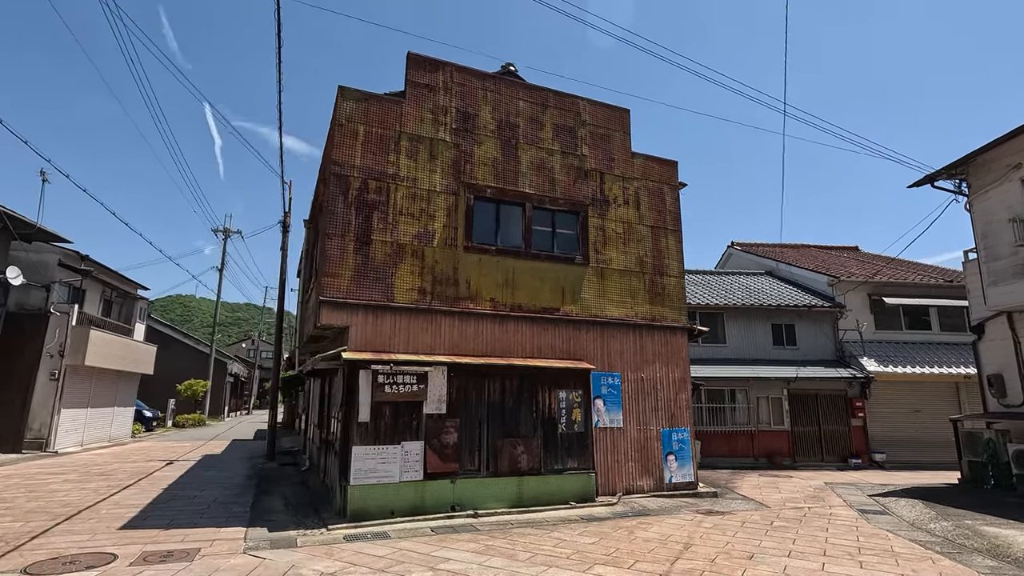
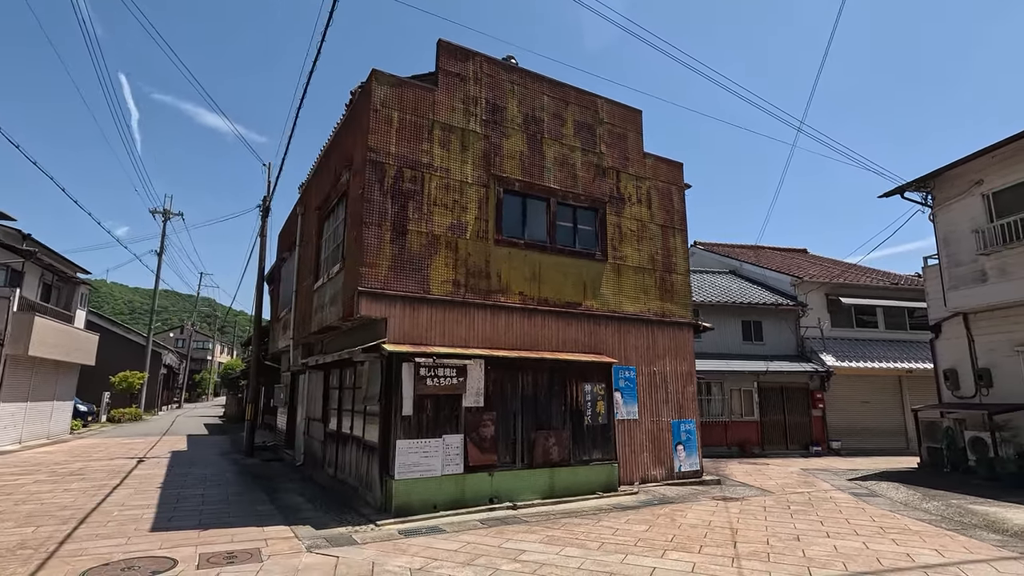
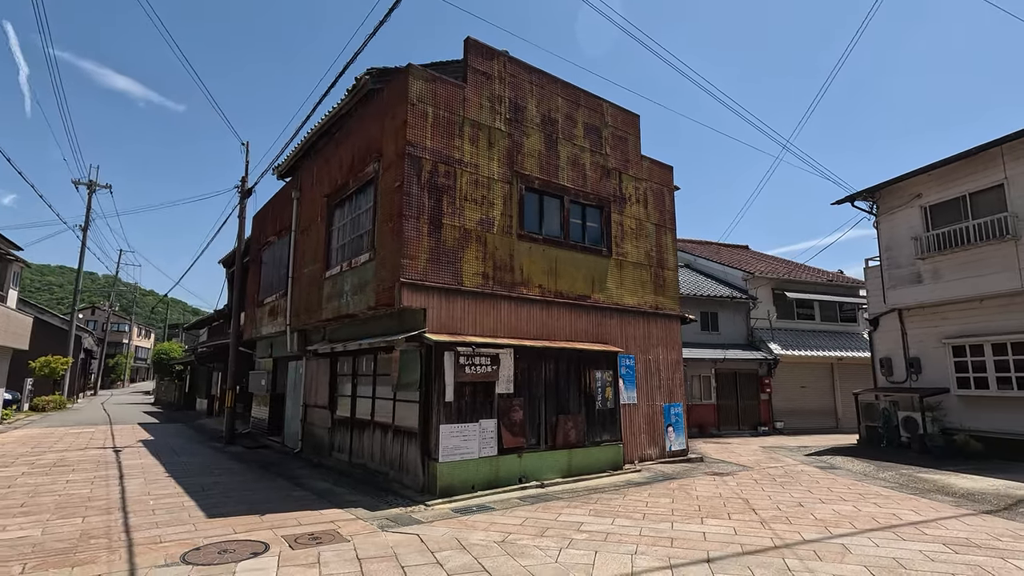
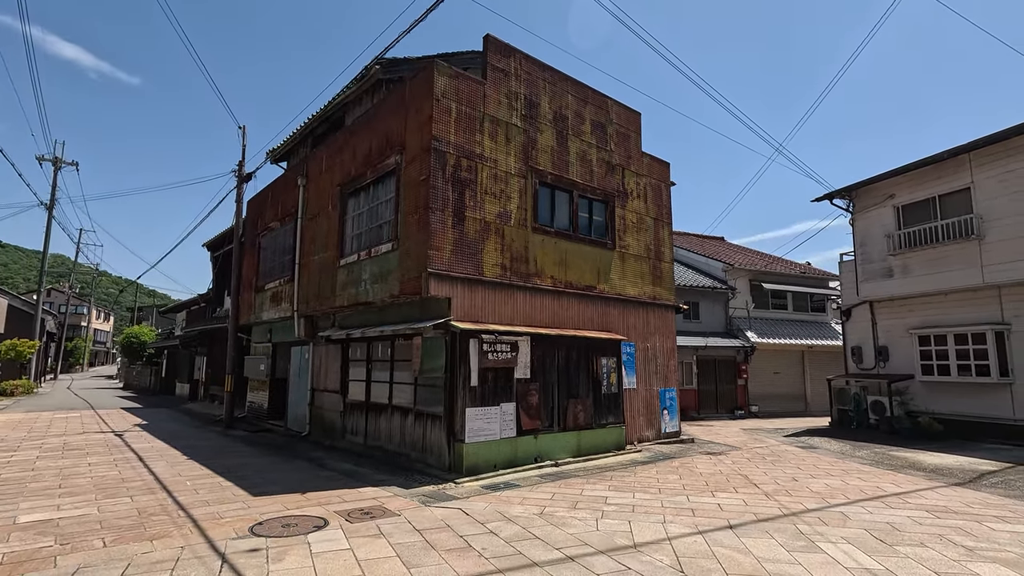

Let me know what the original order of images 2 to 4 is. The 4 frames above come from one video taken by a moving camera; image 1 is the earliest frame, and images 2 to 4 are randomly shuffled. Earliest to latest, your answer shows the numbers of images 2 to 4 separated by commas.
2, 3, 4
